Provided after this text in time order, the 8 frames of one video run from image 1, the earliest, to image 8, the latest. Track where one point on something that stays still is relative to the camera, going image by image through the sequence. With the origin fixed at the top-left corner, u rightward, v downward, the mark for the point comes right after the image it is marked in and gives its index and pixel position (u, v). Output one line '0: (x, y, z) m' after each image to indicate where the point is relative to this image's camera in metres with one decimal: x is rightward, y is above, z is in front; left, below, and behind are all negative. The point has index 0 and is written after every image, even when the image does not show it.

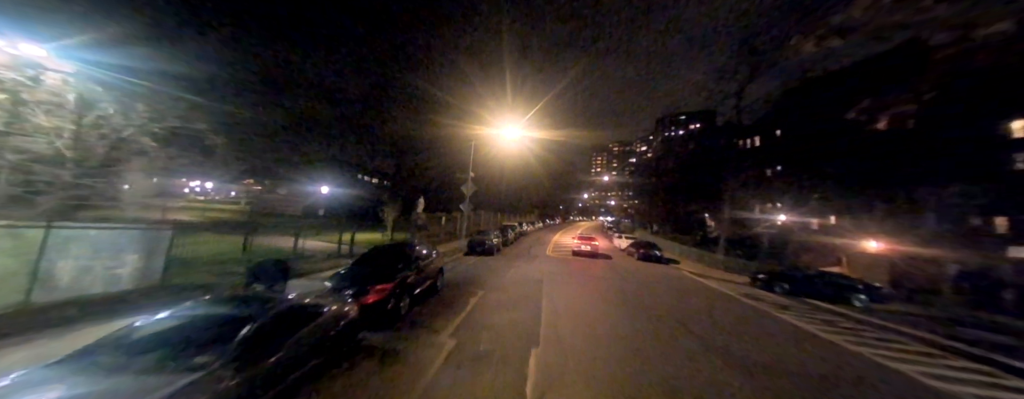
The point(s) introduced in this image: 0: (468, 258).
0: (-2.3, -3.3, +14.7) m
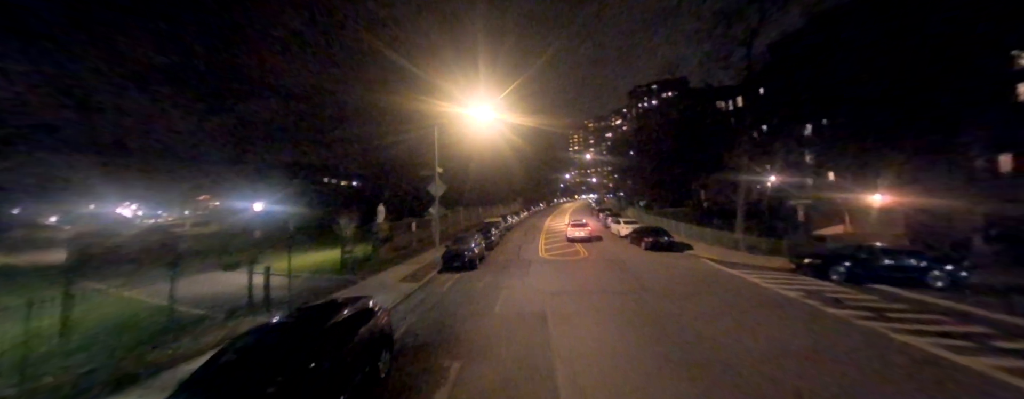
0: (-2.9, -3.4, +11.7) m
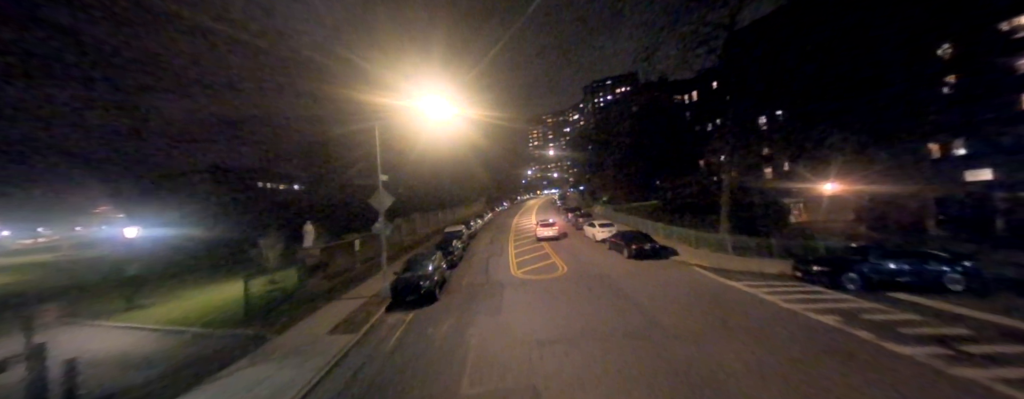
0: (-3.9, -4.0, +9.0) m
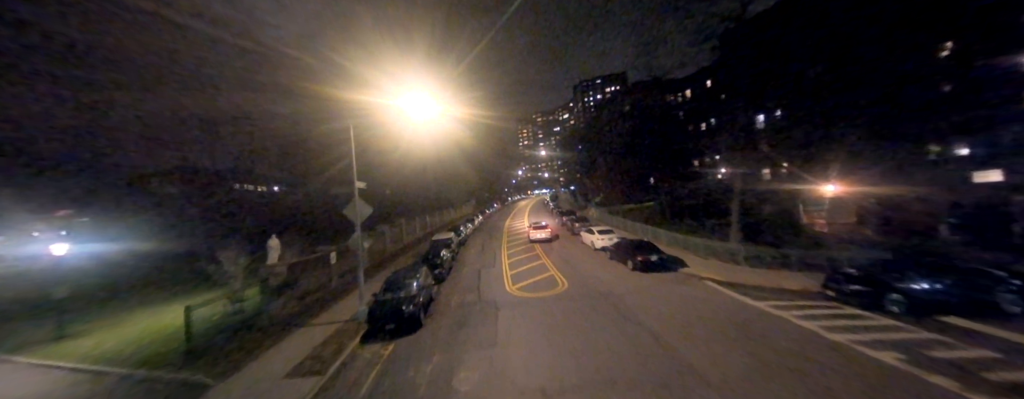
0: (-4.0, -4.3, +7.6) m
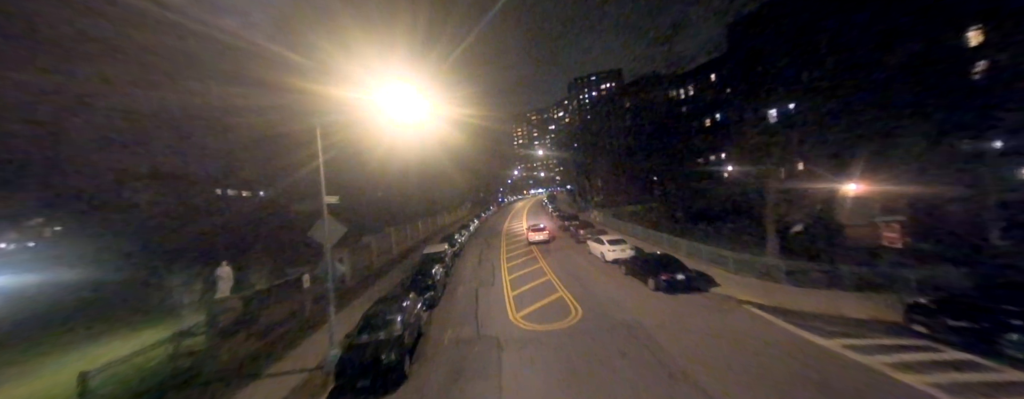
0: (-3.8, -4.9, +5.8) m
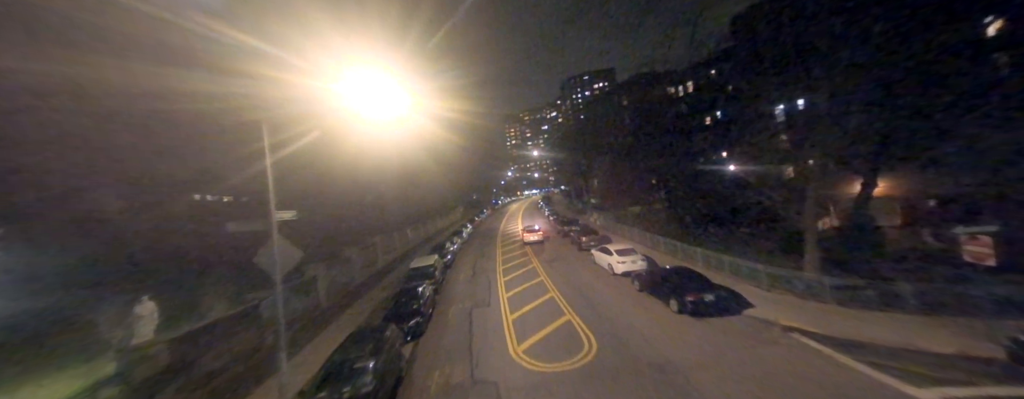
0: (-3.7, -5.2, +4.2) m
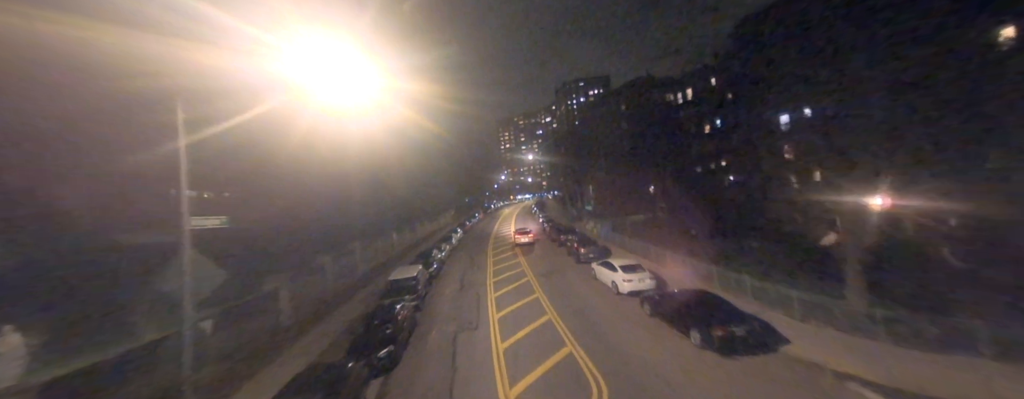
0: (-3.8, -5.3, +2.6) m
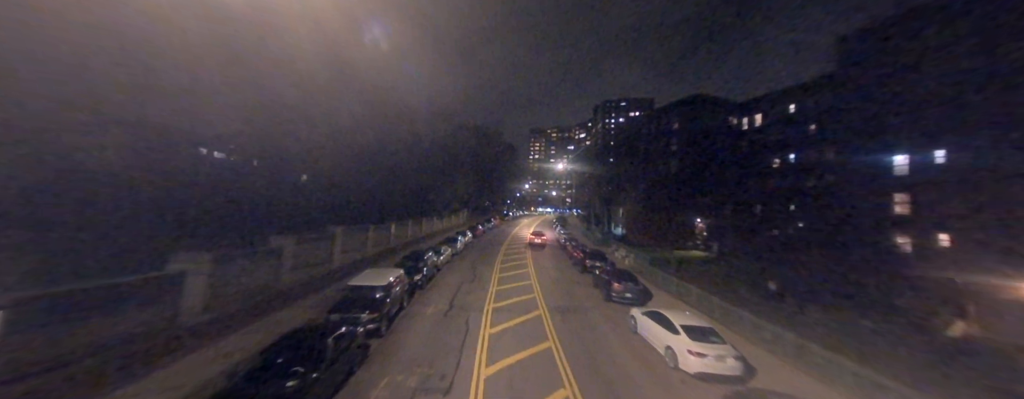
0: (-4.5, -4.2, -0.8) m
